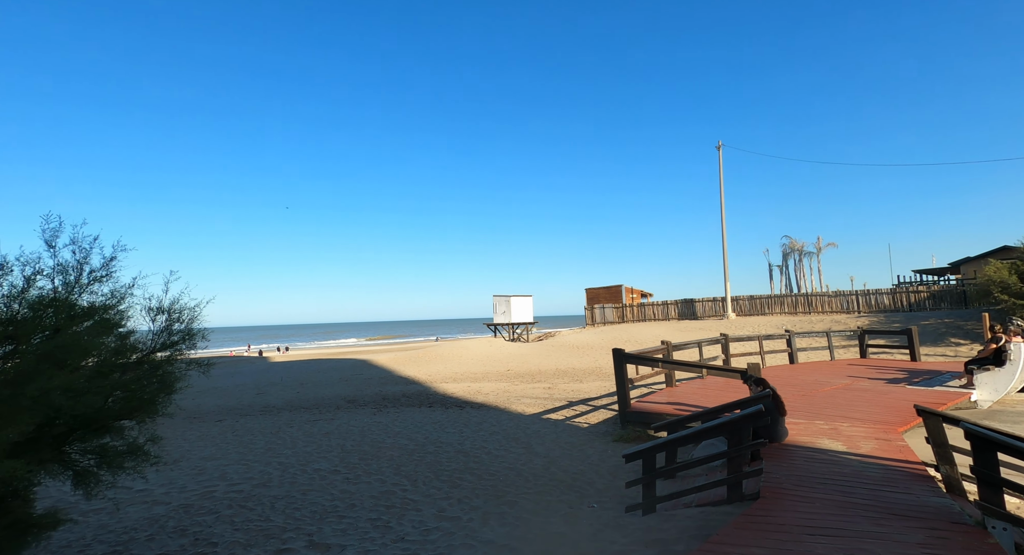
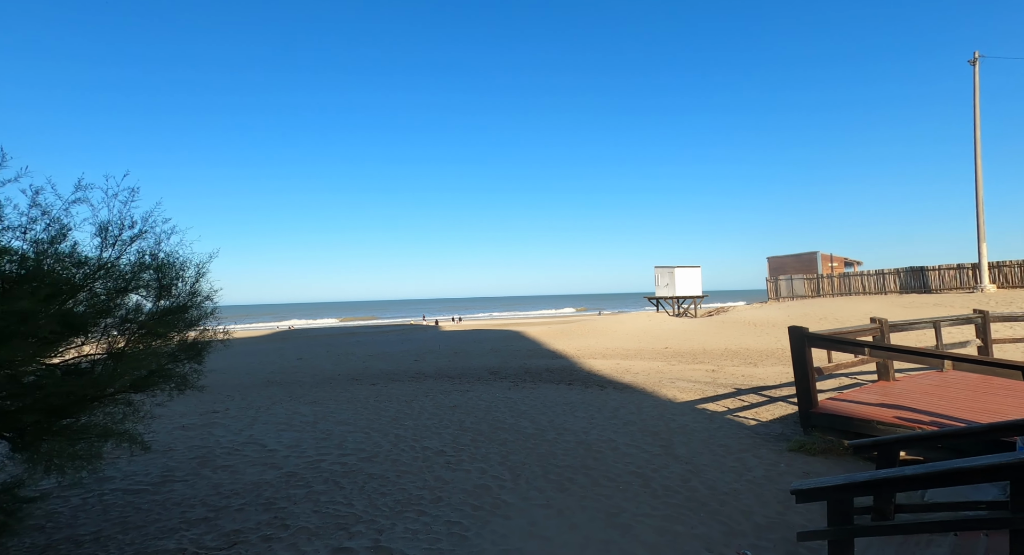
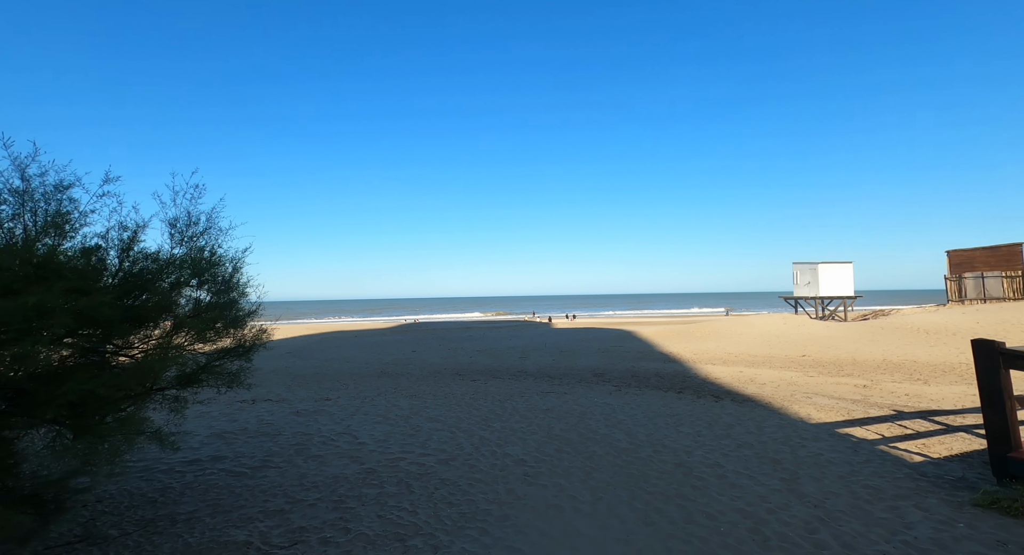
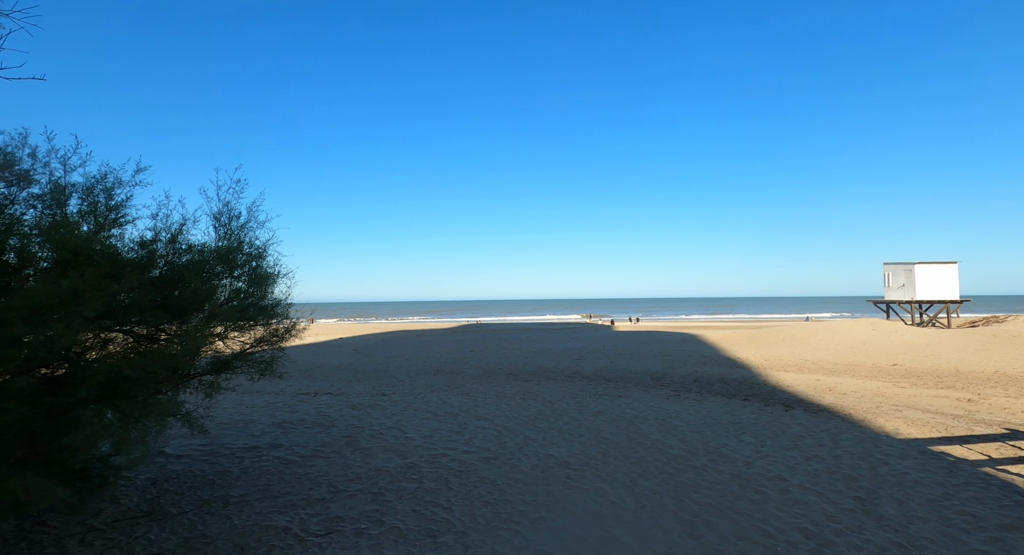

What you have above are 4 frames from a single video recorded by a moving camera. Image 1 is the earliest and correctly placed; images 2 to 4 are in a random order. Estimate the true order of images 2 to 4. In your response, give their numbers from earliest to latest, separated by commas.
2, 3, 4
